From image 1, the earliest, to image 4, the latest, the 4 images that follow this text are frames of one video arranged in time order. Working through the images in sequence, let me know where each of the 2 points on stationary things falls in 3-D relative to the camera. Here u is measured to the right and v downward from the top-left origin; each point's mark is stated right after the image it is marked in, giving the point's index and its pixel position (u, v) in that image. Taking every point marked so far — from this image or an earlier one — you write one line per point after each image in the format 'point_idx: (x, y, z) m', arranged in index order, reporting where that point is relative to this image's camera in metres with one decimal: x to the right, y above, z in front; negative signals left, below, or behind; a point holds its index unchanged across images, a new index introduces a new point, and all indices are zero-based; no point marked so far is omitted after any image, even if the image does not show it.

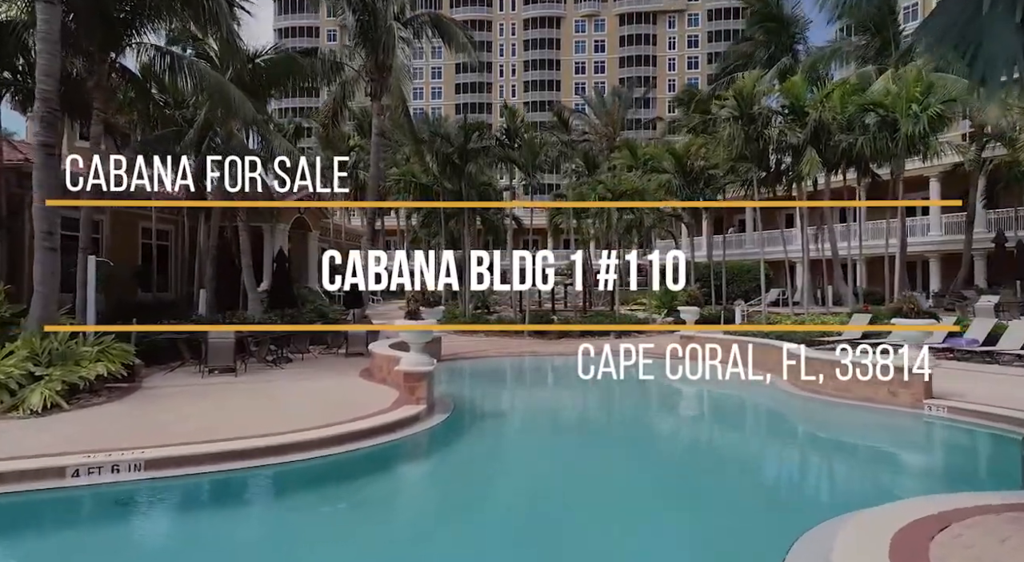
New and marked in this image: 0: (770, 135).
0: (+7.8, +4.4, +19.9) m
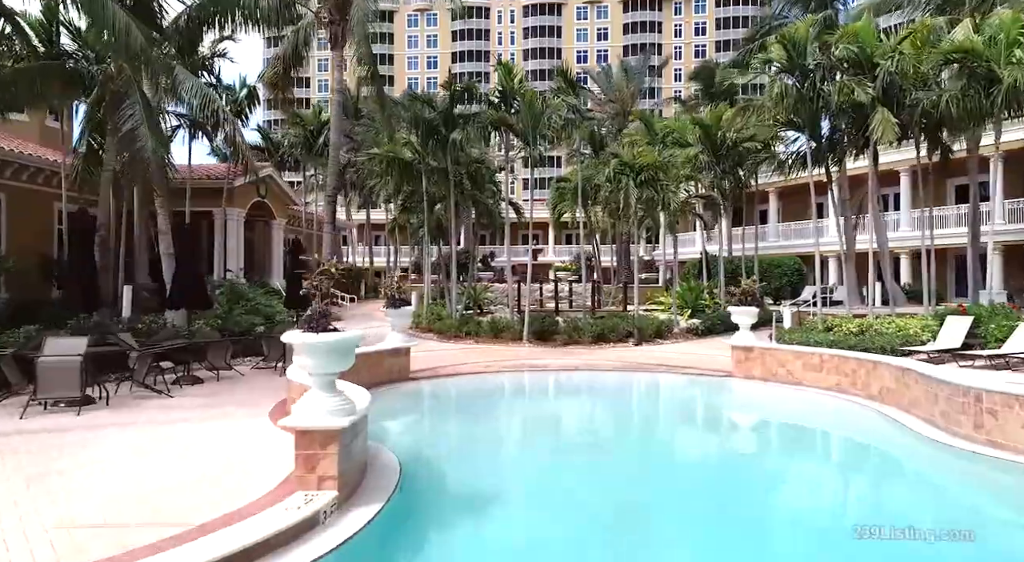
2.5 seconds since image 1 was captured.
0: (+7.7, +4.6, +16.0) m
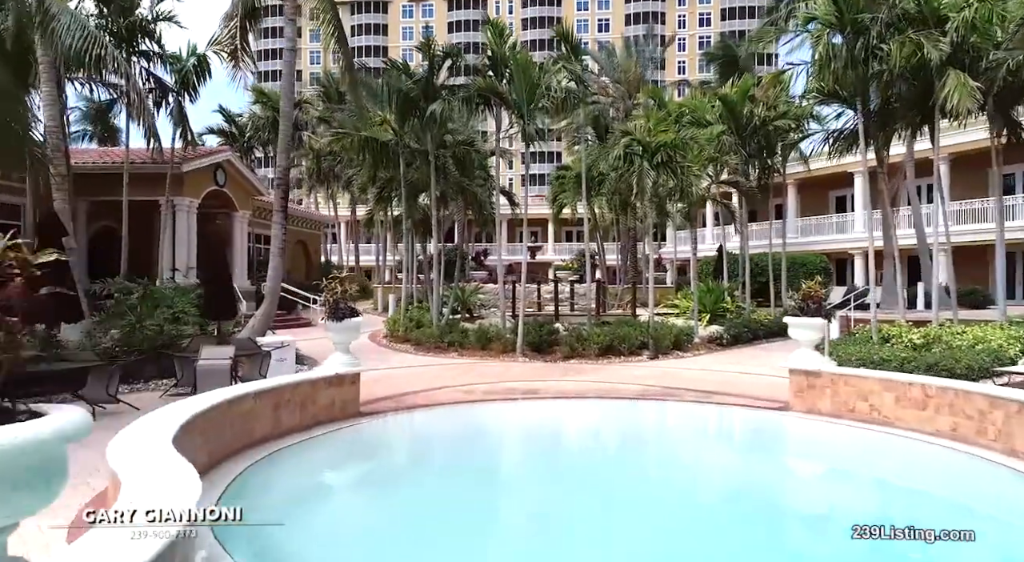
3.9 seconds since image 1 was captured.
0: (+7.5, +4.6, +13.2) m
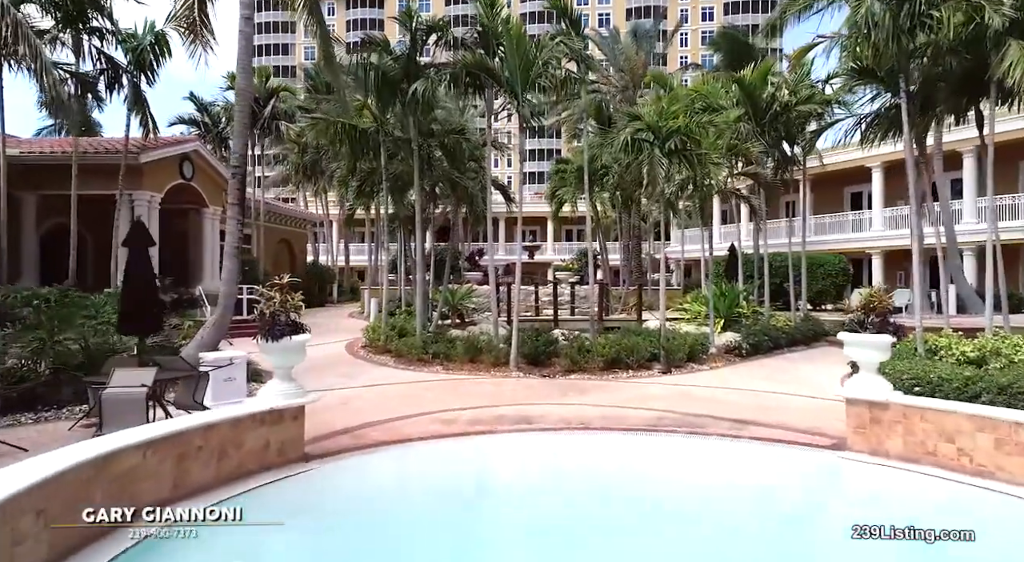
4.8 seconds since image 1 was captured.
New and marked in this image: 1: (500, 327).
0: (+7.4, +4.5, +11.4) m
1: (-0.3, -1.1, +15.3) m
